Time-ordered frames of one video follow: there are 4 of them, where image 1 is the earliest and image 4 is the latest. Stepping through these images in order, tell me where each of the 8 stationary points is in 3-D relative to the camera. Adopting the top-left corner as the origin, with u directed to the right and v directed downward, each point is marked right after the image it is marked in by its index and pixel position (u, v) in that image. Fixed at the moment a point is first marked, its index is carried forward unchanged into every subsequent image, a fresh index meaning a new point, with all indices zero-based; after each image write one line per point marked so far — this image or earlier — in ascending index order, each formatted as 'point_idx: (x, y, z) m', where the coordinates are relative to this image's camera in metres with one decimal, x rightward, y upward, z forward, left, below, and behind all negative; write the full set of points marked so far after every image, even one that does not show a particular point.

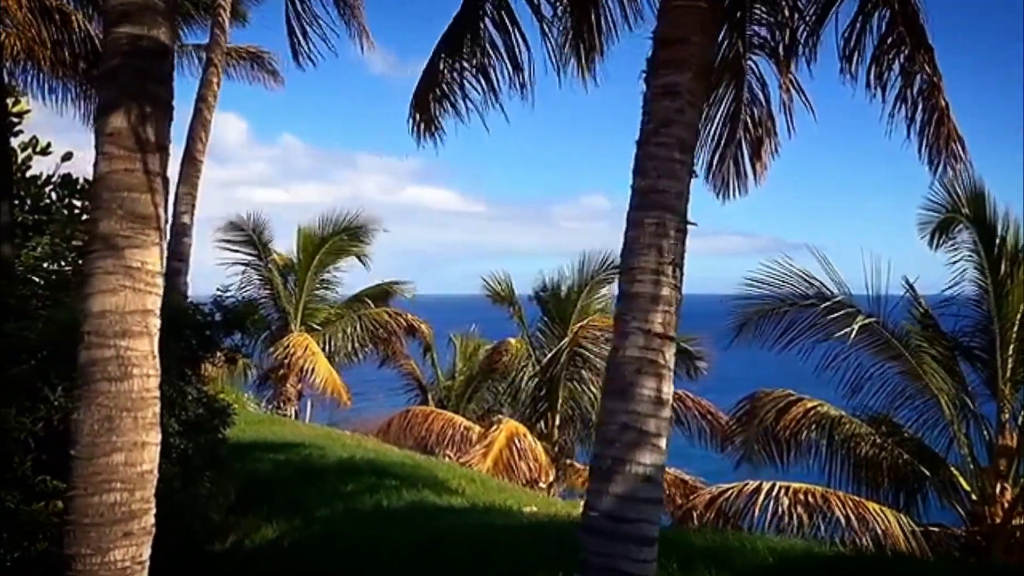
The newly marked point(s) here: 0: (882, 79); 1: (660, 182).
0: (+2.4, +1.4, +6.4) m
1: (+0.5, +0.4, +3.5) m
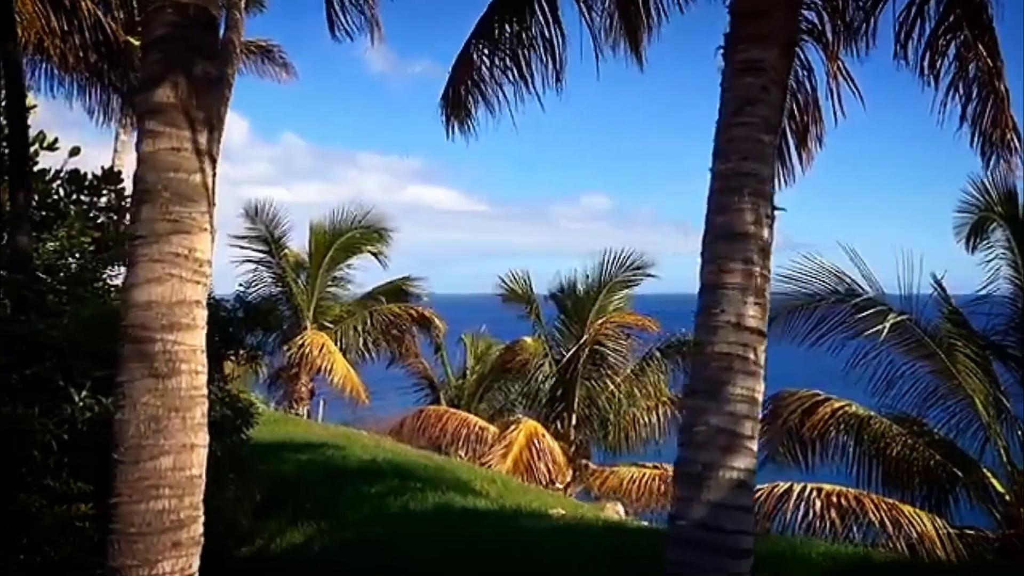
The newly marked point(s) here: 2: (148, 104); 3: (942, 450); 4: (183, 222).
0: (+2.6, +1.4, +6.1) m
1: (+0.8, +0.4, +3.3) m
2: (-1.3, +0.6, +3.4) m
3: (+4.1, -1.5, +9.3) m
4: (-1.2, +0.2, +3.4) m
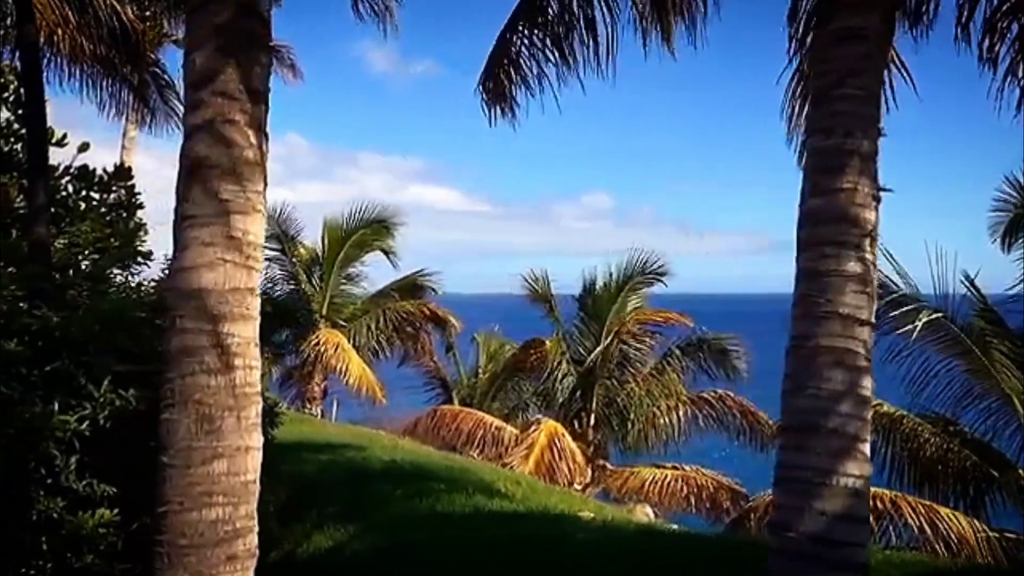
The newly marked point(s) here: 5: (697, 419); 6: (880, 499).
0: (+2.9, +1.4, +5.9) m
1: (+1.0, +0.4, +3.0) m
2: (-1.1, +0.6, +3.1) m
3: (+4.3, -1.5, +9.0) m
4: (-0.9, +0.2, +3.1) m
5: (+2.7, -1.9, +14.4) m
6: (+3.4, -1.9, +9.0) m
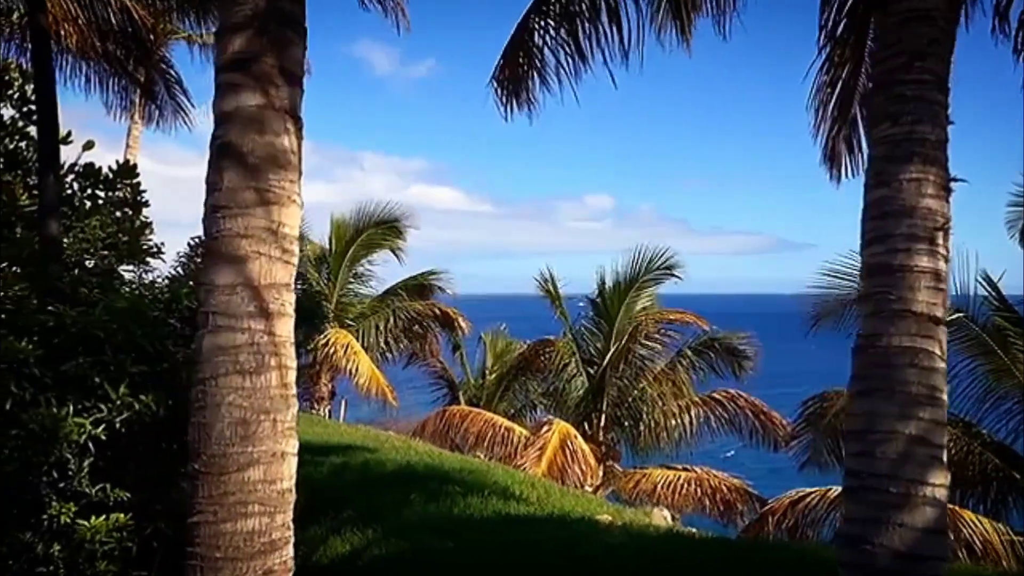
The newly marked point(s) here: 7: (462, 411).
0: (+3.0, +1.4, +5.7) m
1: (+1.1, +0.5, +2.8) m
2: (-0.9, +0.7, +3.0) m
3: (+4.5, -1.5, +8.9) m
4: (-0.8, +0.3, +3.0) m
5: (+2.8, -1.9, +14.2) m
6: (+3.5, -1.9, +8.8) m
7: (-0.8, -1.9, +15.0) m
